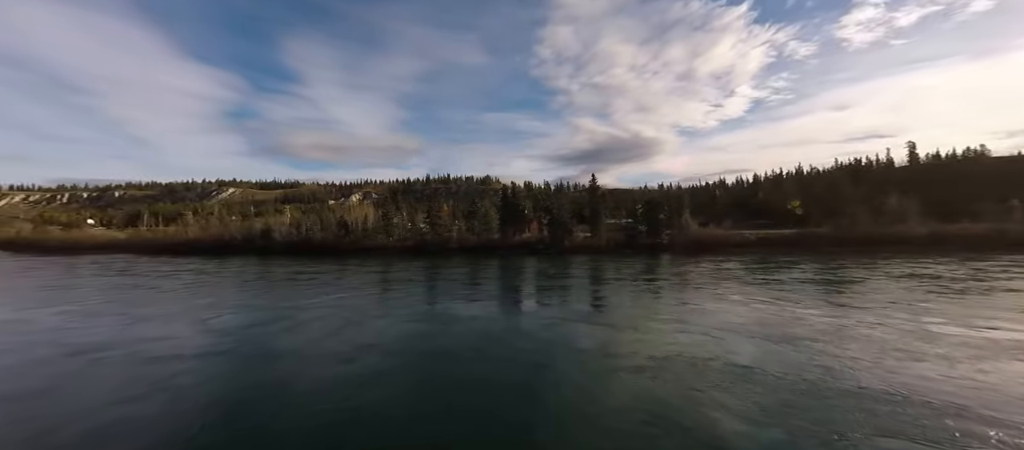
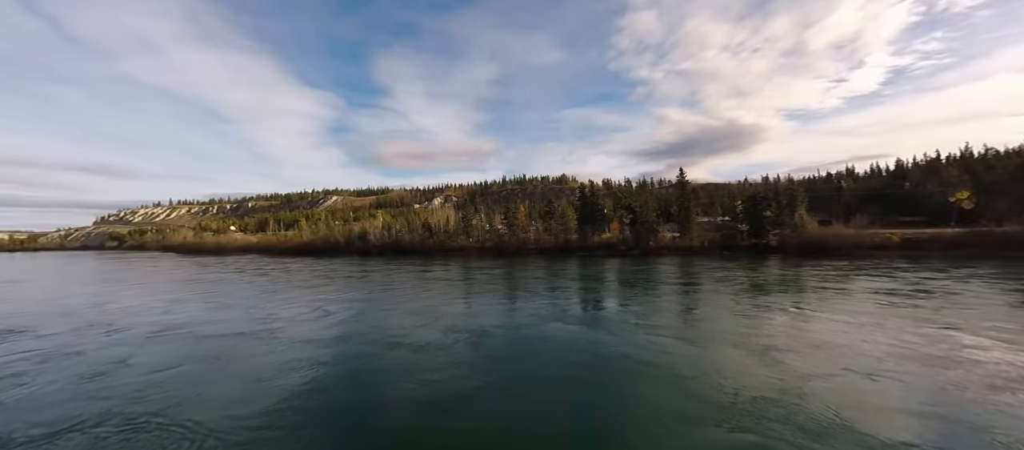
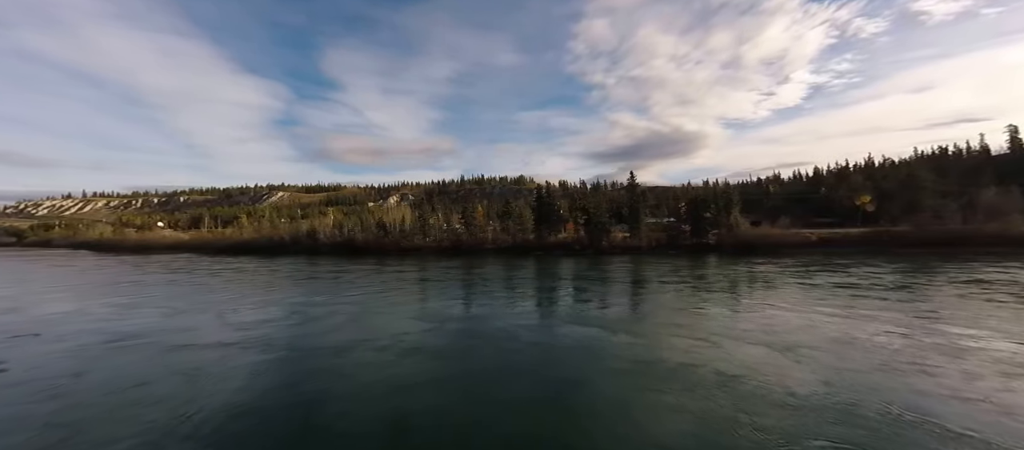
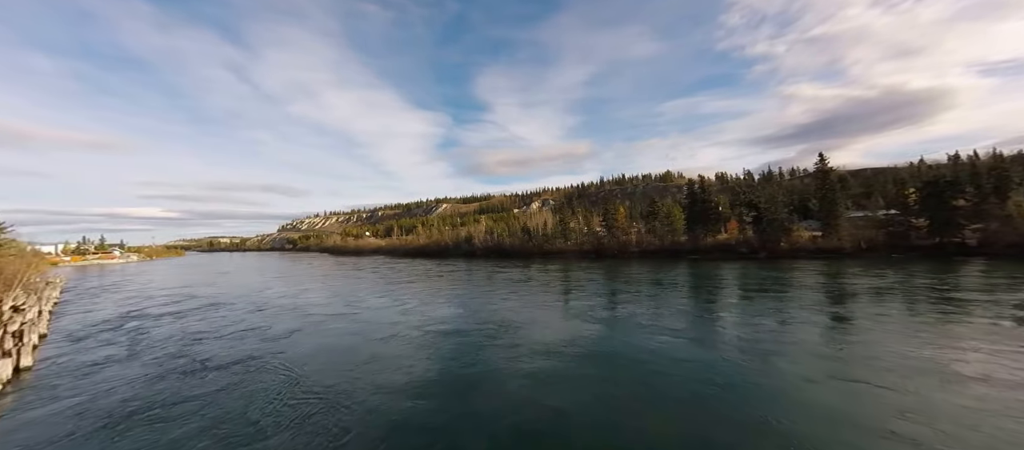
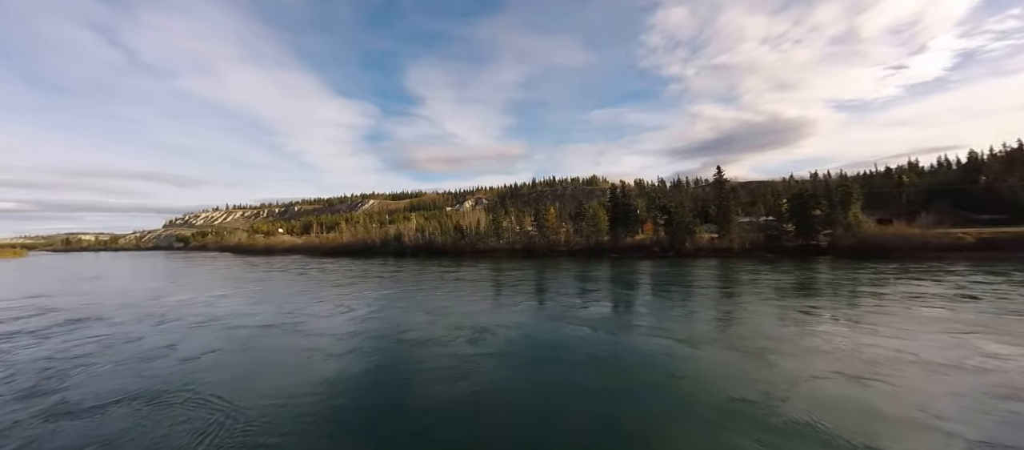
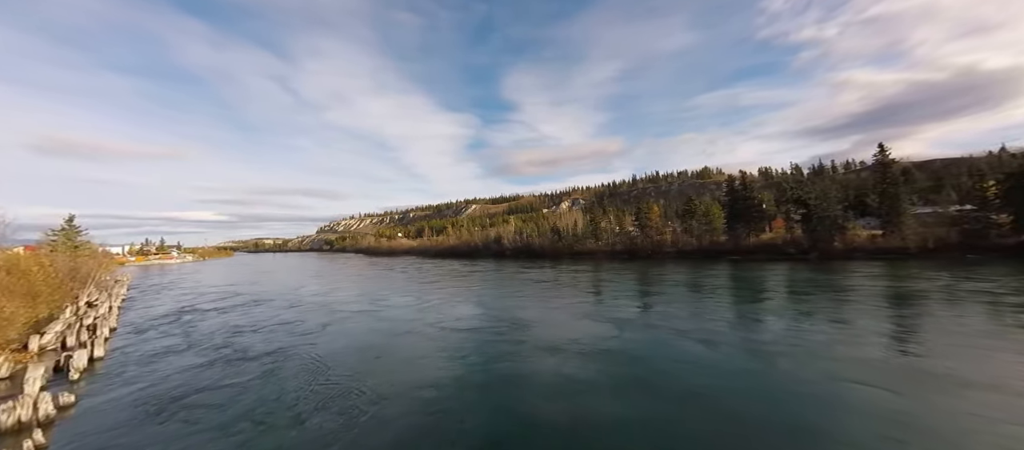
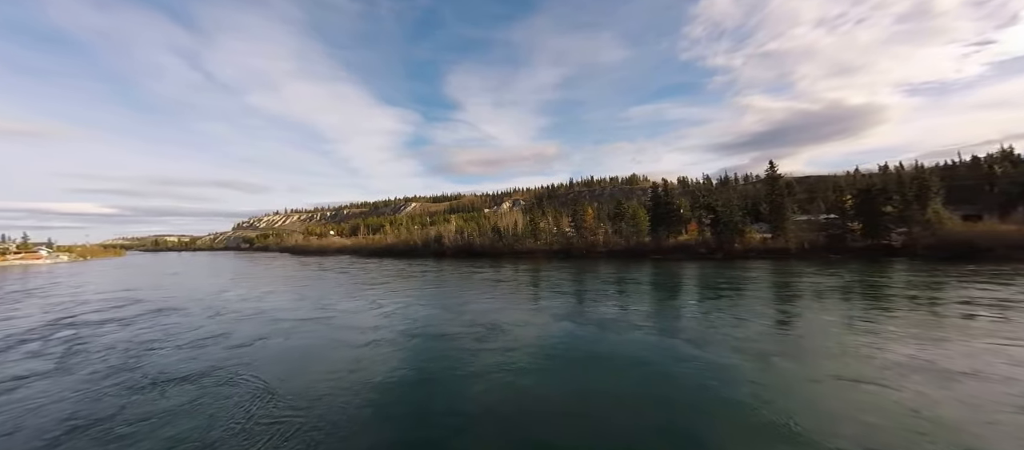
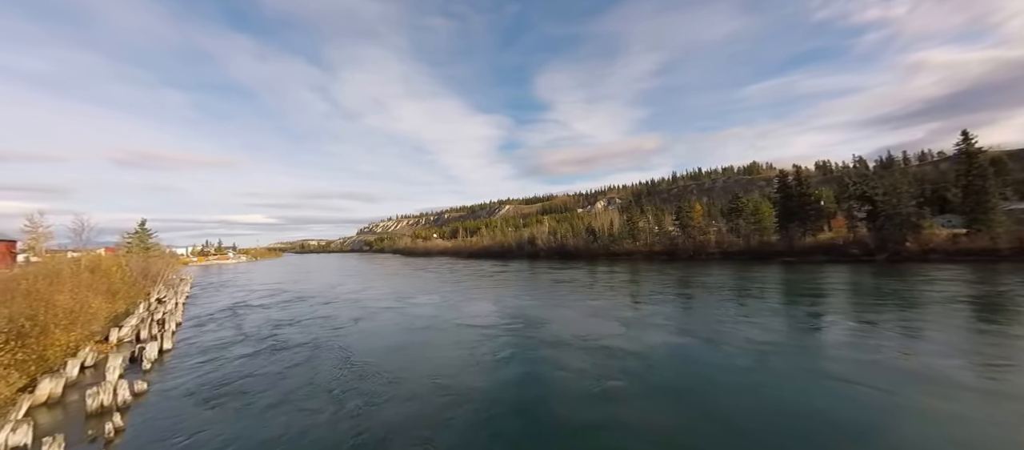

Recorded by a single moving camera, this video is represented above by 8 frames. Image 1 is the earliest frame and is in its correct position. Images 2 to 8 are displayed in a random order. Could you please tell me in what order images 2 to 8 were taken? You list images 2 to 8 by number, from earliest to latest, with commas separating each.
3, 2, 5, 7, 4, 6, 8
